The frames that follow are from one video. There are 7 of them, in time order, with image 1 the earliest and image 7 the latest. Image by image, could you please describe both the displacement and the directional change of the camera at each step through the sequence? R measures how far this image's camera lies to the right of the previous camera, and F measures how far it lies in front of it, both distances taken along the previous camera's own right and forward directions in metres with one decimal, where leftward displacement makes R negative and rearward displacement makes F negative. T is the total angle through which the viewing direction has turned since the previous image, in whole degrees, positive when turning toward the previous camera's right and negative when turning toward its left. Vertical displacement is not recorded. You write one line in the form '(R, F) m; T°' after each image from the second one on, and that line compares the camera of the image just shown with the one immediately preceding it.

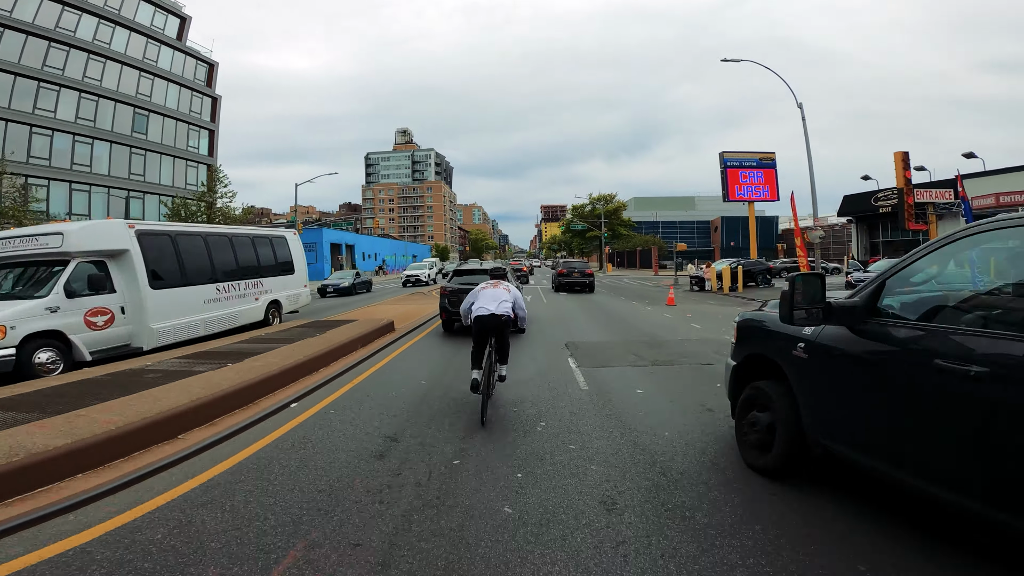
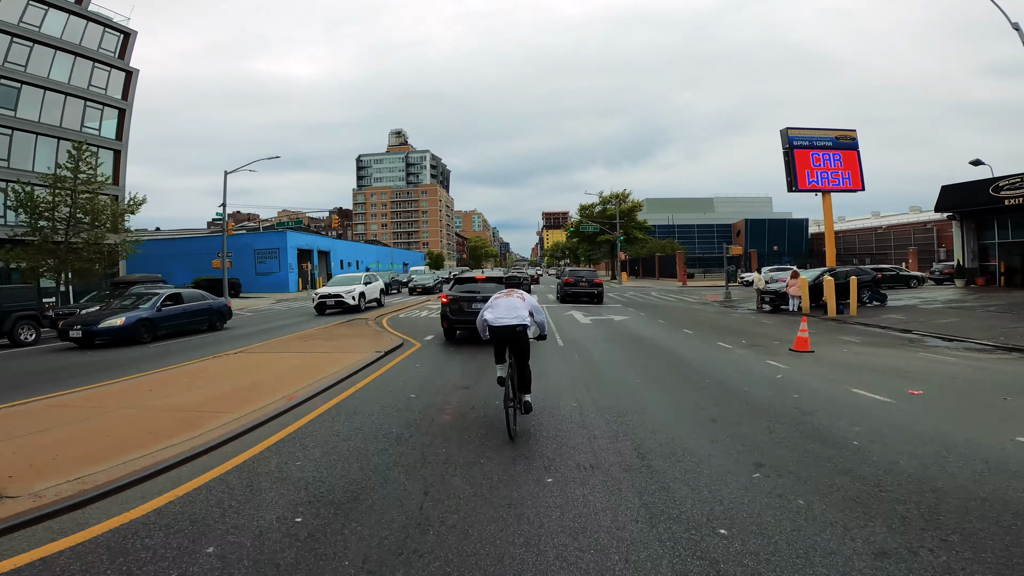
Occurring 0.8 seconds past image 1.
(+0.2, +6.1) m; 0°
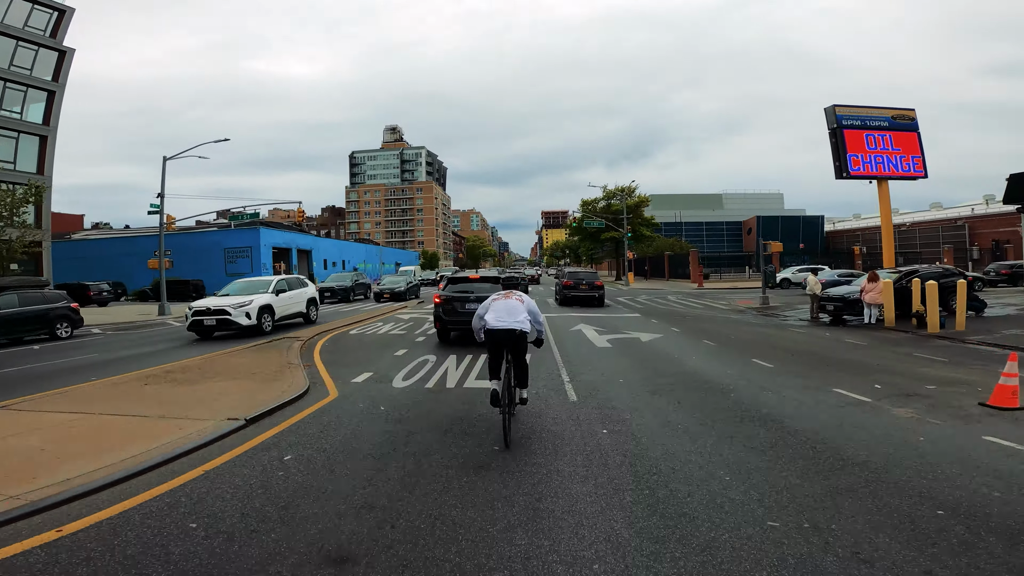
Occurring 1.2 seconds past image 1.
(+0.2, +3.0) m; 0°
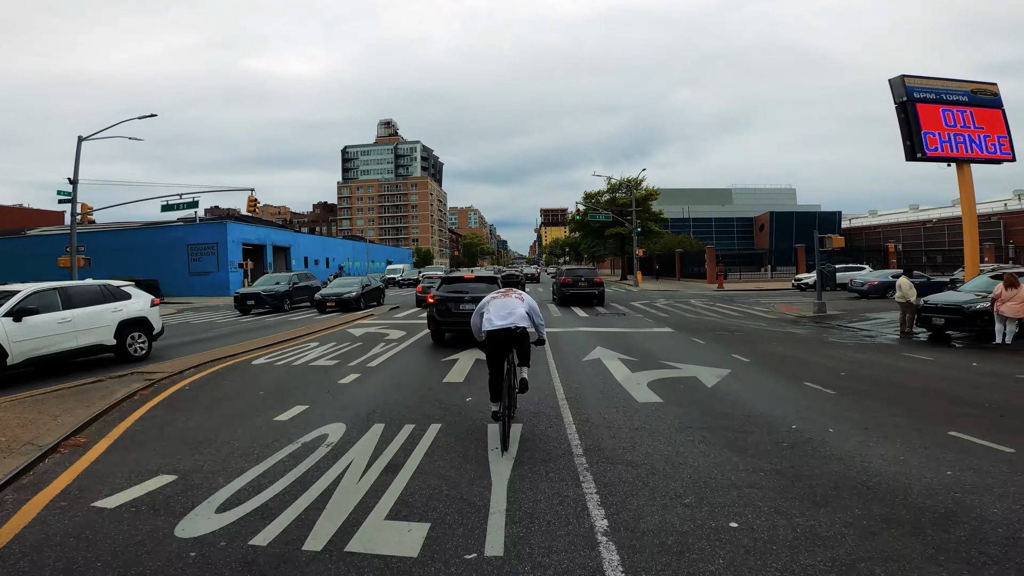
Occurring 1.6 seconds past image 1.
(+0.2, +2.9) m; 0°
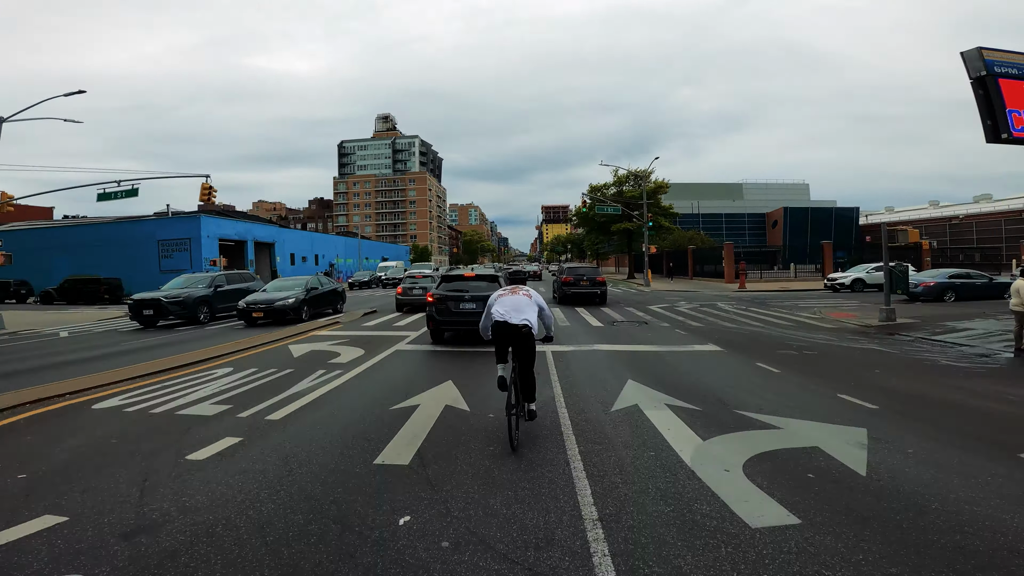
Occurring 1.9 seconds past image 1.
(+0.1, +2.1) m; 0°
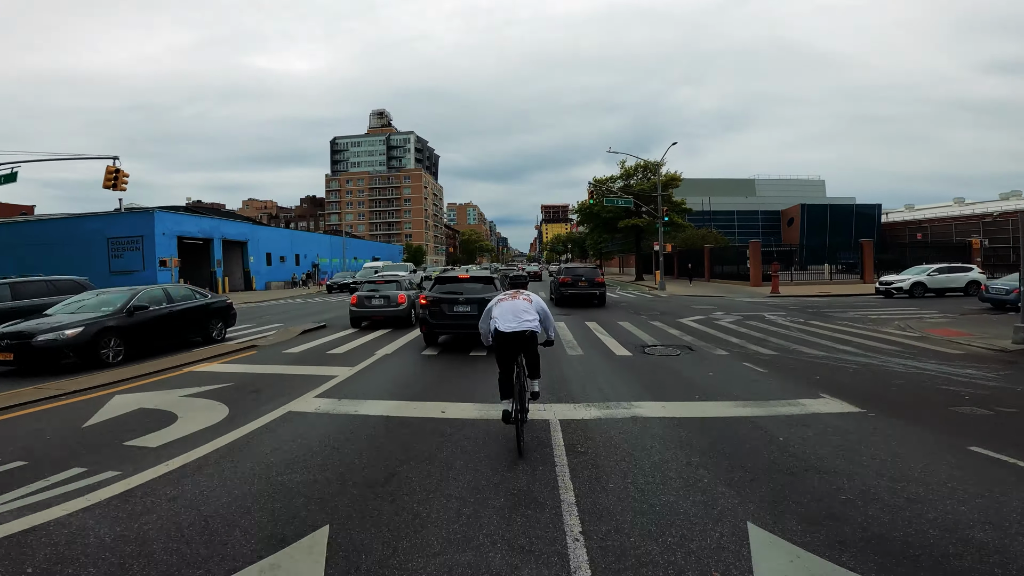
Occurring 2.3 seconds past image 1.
(+0.1, +2.7) m; 0°
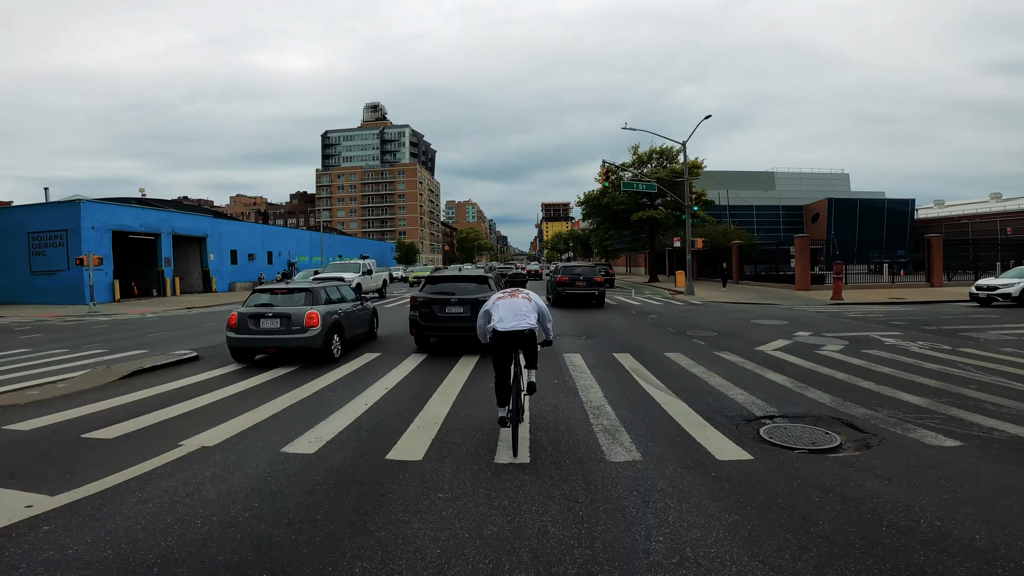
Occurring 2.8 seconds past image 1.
(+0.2, +3.2) m; 0°
